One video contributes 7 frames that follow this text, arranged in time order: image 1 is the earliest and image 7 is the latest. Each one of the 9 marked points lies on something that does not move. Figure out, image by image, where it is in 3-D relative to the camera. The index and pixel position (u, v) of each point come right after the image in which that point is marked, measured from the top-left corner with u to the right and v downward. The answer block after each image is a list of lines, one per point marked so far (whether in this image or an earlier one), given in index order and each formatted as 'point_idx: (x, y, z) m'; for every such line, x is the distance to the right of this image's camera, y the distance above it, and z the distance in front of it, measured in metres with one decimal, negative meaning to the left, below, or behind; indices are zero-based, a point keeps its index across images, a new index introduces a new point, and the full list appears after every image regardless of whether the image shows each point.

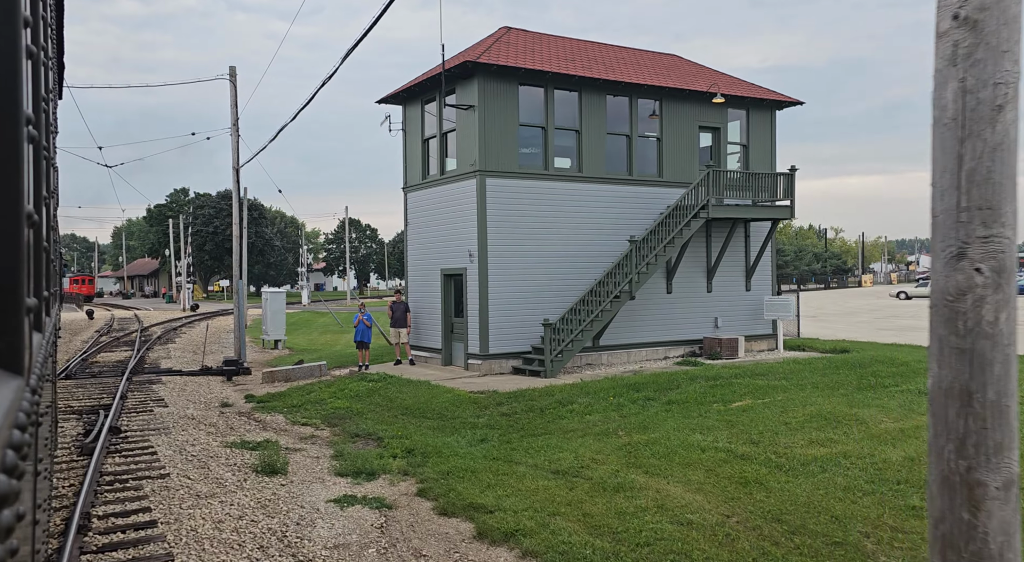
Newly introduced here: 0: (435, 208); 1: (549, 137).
0: (-1.4, +1.3, +15.9) m
1: (+0.6, +2.5, +14.9) m
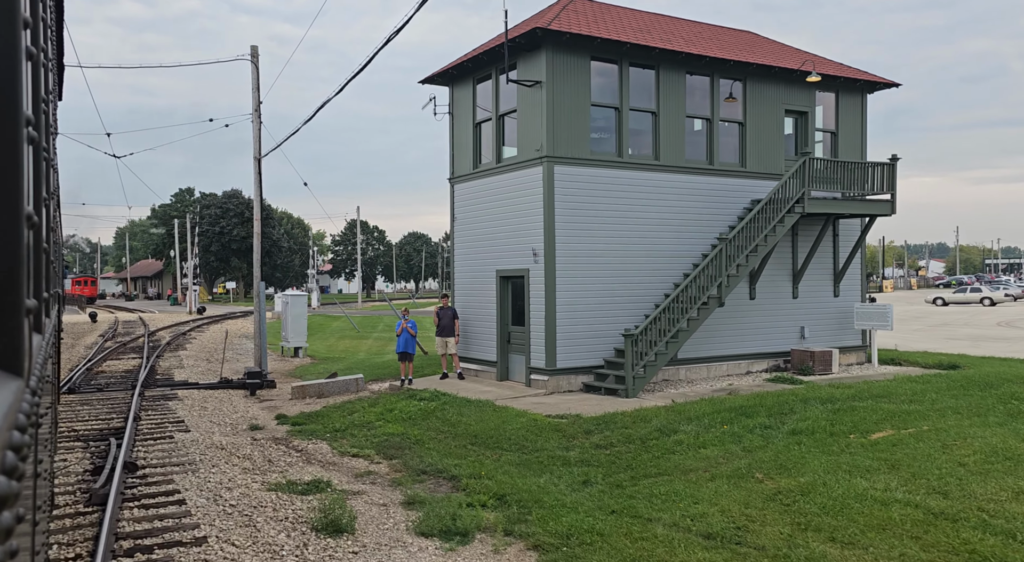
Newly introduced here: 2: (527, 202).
0: (-0.4, +1.3, +14.1) m
1: (+1.7, +2.4, +13.0) m
2: (+0.2, +1.2, +13.0) m
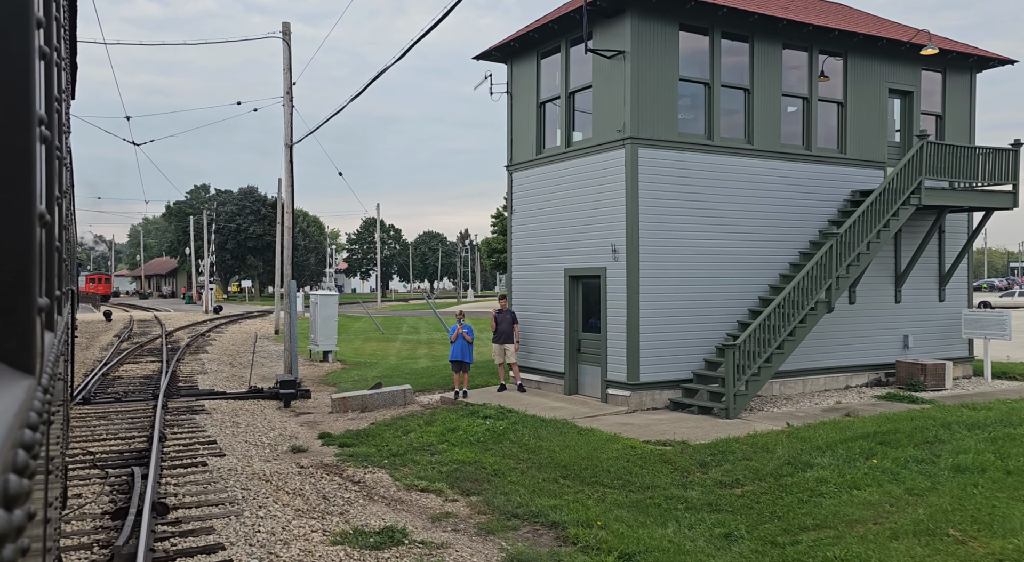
0: (+0.6, +1.3, +12.5) m
1: (+2.7, +2.4, +11.4) m
2: (+1.2, +1.2, +11.4) m
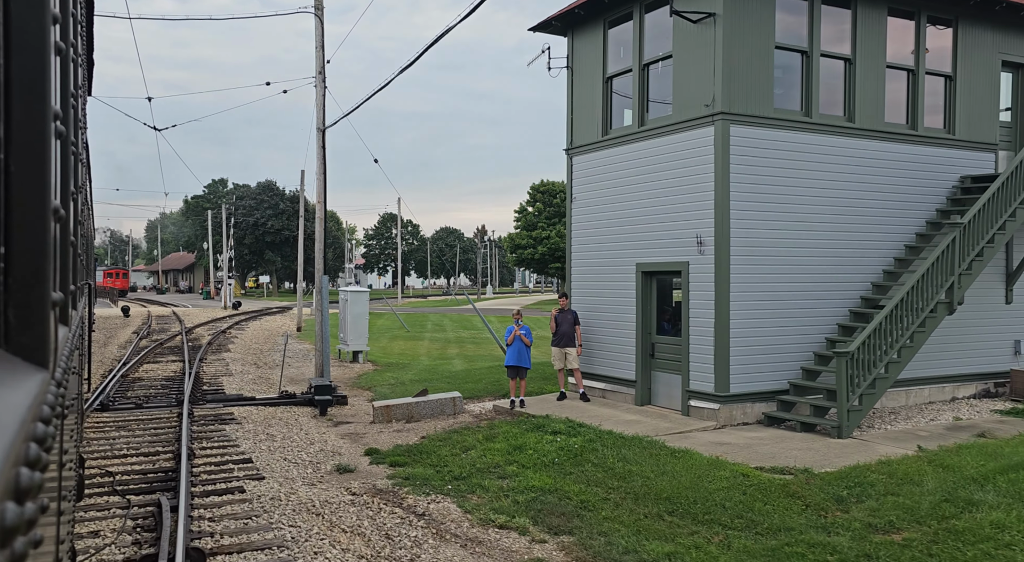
0: (+1.5, +1.3, +11.1) m
1: (+3.5, +2.4, +10.0) m
2: (+2.0, +1.2, +10.1) m
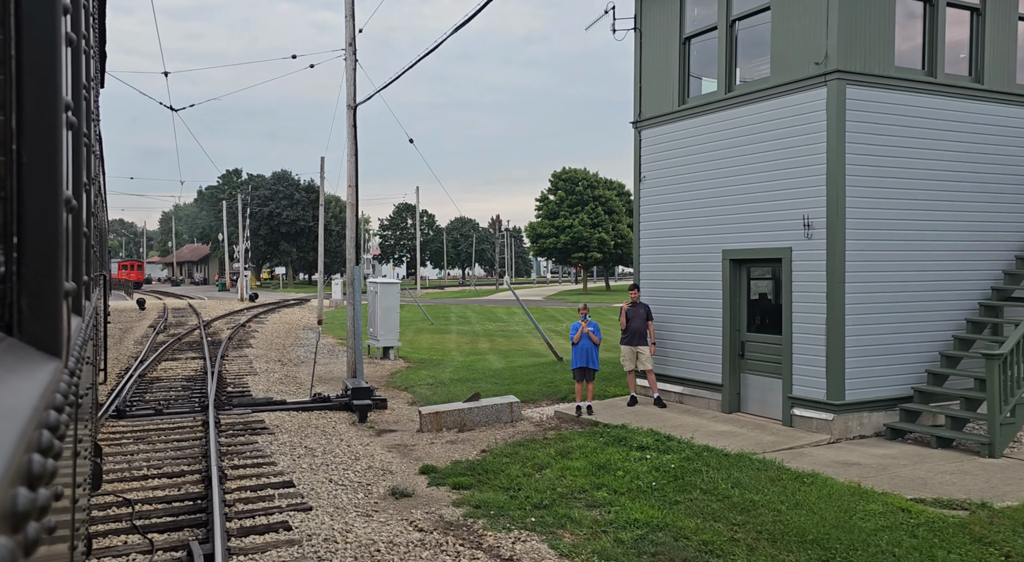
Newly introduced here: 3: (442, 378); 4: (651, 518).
0: (+2.2, +1.4, +9.7) m
1: (+4.2, +2.6, +8.6) m
2: (+2.8, +1.3, +8.7) m
3: (-1.3, -1.8, +16.0) m
4: (+1.0, -1.7, +6.3) m
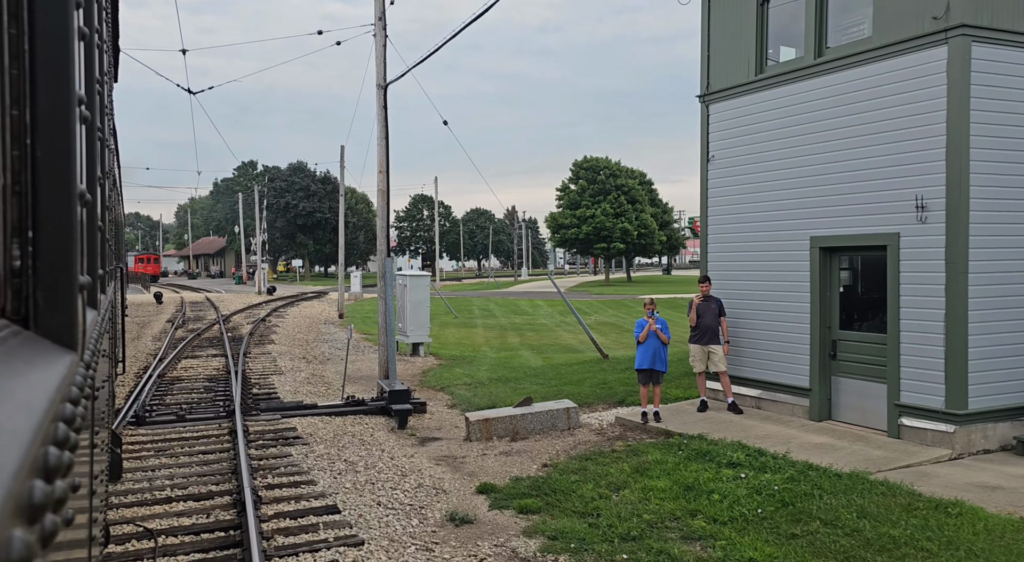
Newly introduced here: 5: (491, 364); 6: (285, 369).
0: (+2.8, +1.5, +8.7) m
1: (+4.8, +2.6, +7.4) m
2: (+3.3, +1.4, +7.6) m
3: (-0.6, -1.7, +15.0) m
4: (+1.6, -1.7, +5.3) m
5: (-0.5, -1.7, +17.6) m
6: (-4.3, -1.6, +16.2) m
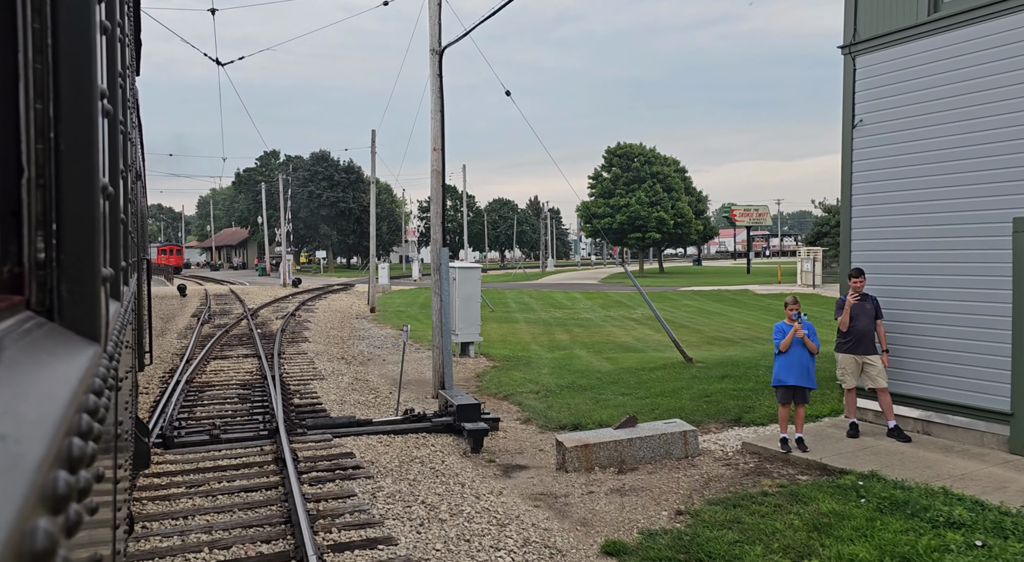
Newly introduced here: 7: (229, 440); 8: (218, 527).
0: (+3.8, +1.6, +6.8) m
1: (+5.7, +2.7, +5.5) m
2: (+4.3, +1.4, +5.7) m
3: (+0.5, -1.6, +13.2) m
4: (+2.4, -1.7, +3.5) m
5: (+0.7, -1.5, +15.9) m
6: (-3.2, -1.5, +14.5) m
7: (-2.9, -1.6, +8.8) m
8: (-2.0, -1.7, +5.9) m
